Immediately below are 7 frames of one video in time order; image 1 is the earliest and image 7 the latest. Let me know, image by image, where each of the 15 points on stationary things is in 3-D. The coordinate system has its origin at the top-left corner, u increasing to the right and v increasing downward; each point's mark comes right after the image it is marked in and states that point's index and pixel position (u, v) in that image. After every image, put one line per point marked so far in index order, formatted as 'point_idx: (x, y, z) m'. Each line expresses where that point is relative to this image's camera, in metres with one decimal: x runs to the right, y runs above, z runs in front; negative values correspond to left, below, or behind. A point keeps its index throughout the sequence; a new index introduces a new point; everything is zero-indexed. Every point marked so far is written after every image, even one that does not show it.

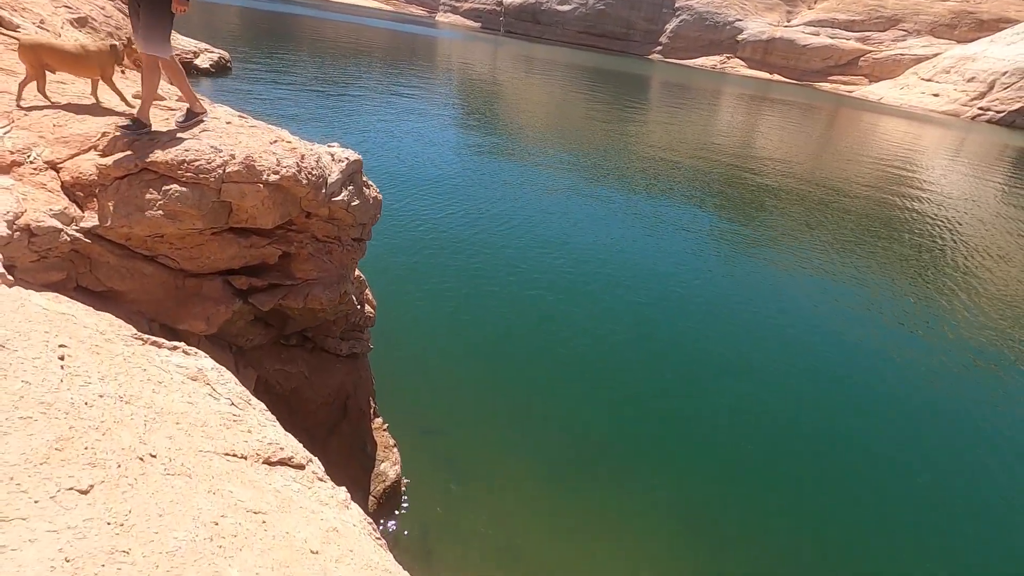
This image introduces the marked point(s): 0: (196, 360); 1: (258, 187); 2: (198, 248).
0: (-4.5, -1.2, +7.9) m
1: (-5.1, +2.0, +11.0) m
2: (-6.5, +0.9, +11.2) m
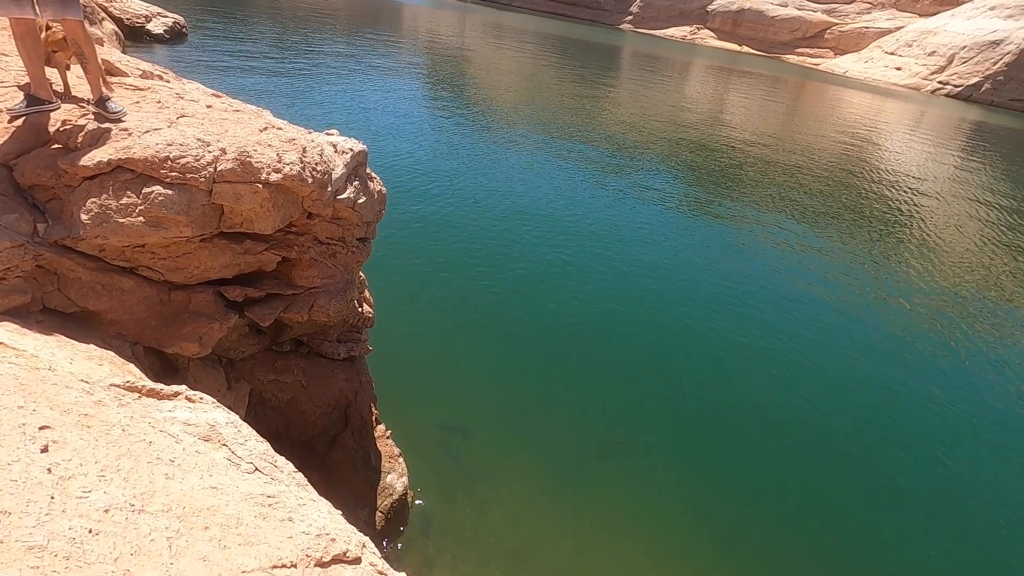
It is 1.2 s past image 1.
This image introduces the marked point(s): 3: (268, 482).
0: (-3.7, -1.6, +6.6) m
1: (-4.5, +1.7, +9.5) m
2: (-5.8, +0.6, +9.7) m
3: (-2.7, -2.2, +6.0) m
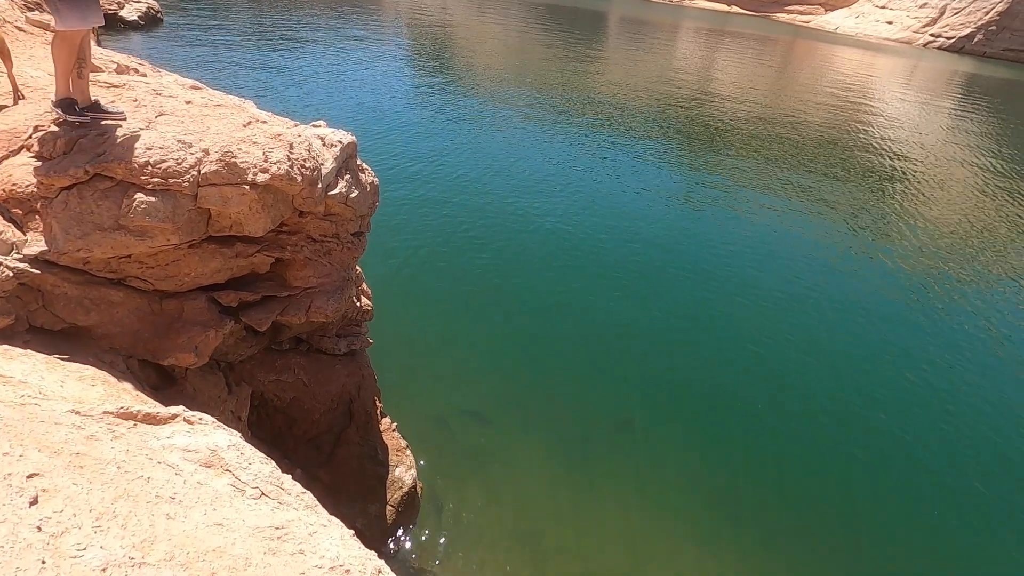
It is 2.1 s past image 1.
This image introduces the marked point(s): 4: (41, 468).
0: (-3.5, -1.8, +6.3) m
1: (-4.5, +1.6, +9.0) m
2: (-5.8, +0.4, +9.3) m
3: (-2.5, -2.4, +5.8) m
4: (-4.4, -1.7, +5.1) m
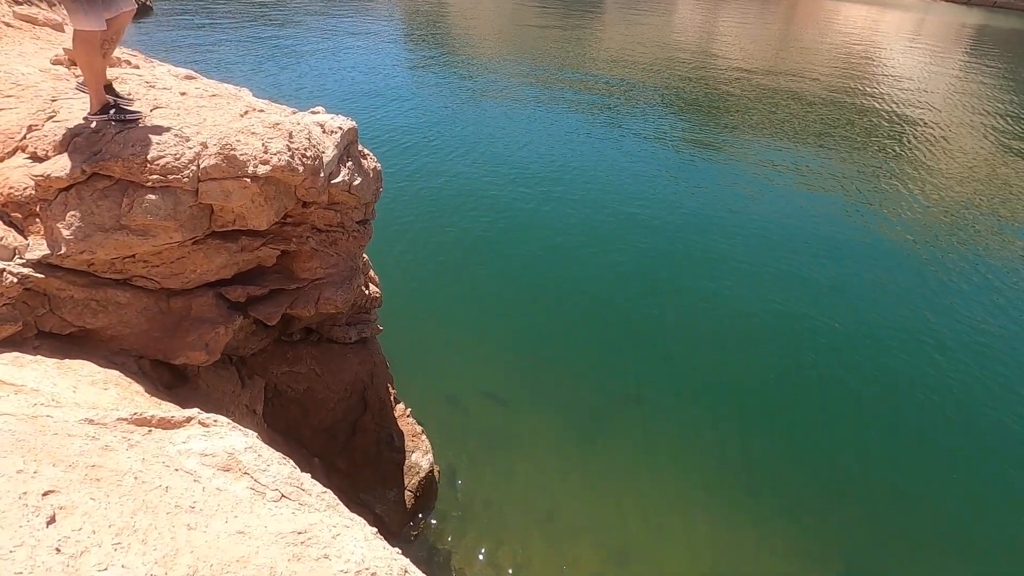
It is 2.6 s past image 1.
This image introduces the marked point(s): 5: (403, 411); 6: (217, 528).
0: (-3.3, -1.8, +6.2) m
1: (-4.4, +1.7, +8.8) m
2: (-5.6, +0.5, +9.1) m
3: (-2.2, -2.3, +5.7) m
4: (-4.2, -1.8, +5.0) m
5: (-3.1, -3.5, +15.3) m
6: (-2.8, -2.3, +5.1) m
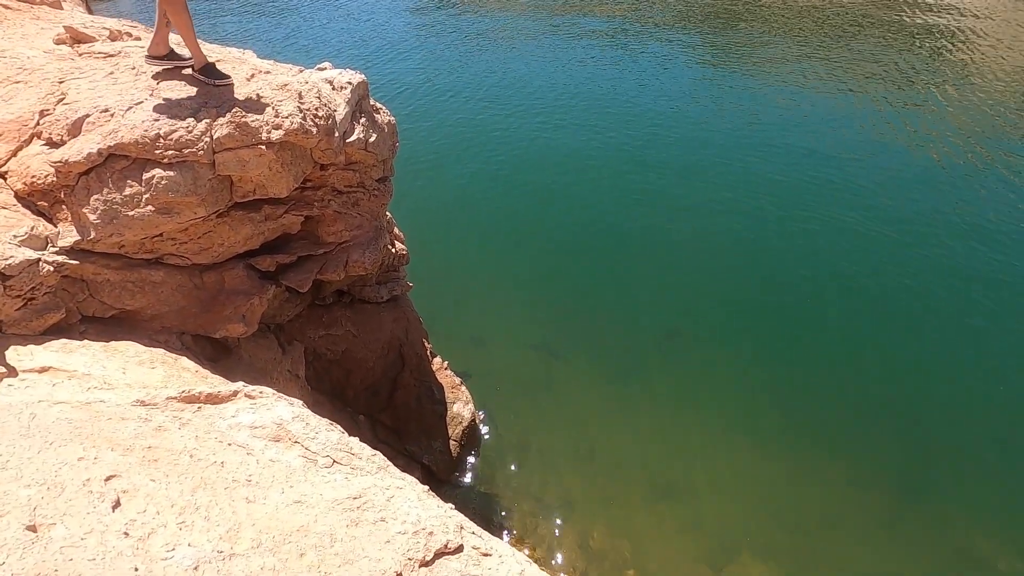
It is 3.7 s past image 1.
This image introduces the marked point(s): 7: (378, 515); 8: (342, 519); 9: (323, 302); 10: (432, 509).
0: (-2.8, -1.5, +6.3) m
1: (-4.0, +2.2, +8.6) m
2: (-5.1, +0.9, +9.1) m
3: (-1.7, -2.0, +5.8) m
4: (-3.7, -1.7, +5.2) m
5: (-2.0, -2.2, +15.5) m
6: (-2.3, -2.0, +5.3) m
7: (-1.3, -2.2, +5.3) m
8: (-1.6, -2.2, +5.2) m
9: (-4.6, -0.3, +13.2) m
10: (-0.8, -2.3, +5.7) m
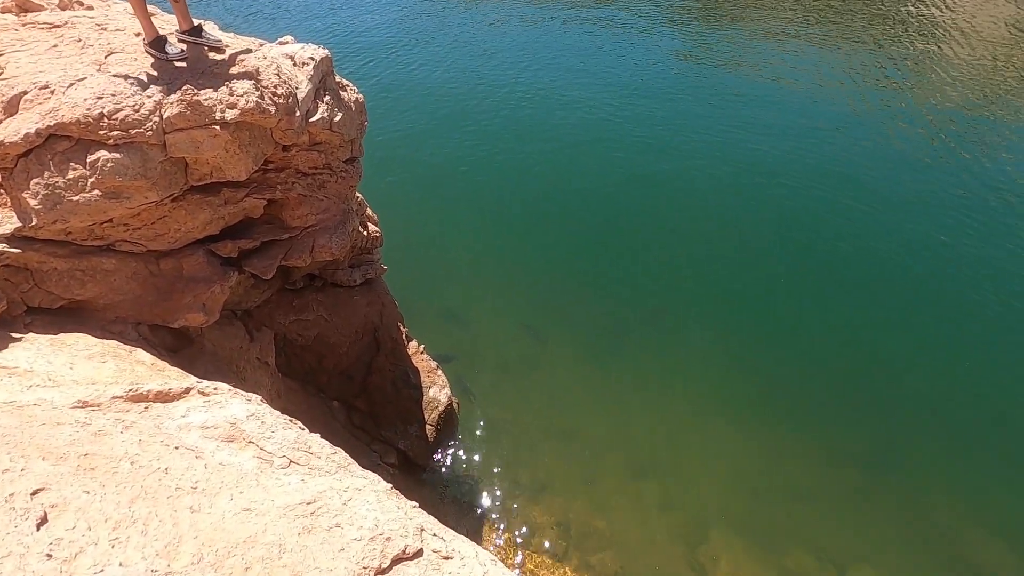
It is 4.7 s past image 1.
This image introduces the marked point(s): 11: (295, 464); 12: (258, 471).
0: (-3.2, -1.4, +6.0) m
1: (-4.5, +2.4, +8.1) m
2: (-5.6, +1.1, +8.7) m
3: (-2.1, -1.9, +5.6) m
4: (-4.1, -1.7, +4.9) m
5: (-2.7, -1.7, +15.3) m
6: (-2.6, -2.0, +5.0) m
7: (-1.7, -2.2, +5.1) m
8: (-2.0, -2.2, +5.0) m
9: (-5.2, 0.0, +12.8) m
10: (-1.2, -2.2, +5.5) m
11: (-2.2, -1.8, +5.7) m
12: (-2.5, -1.8, +5.4) m
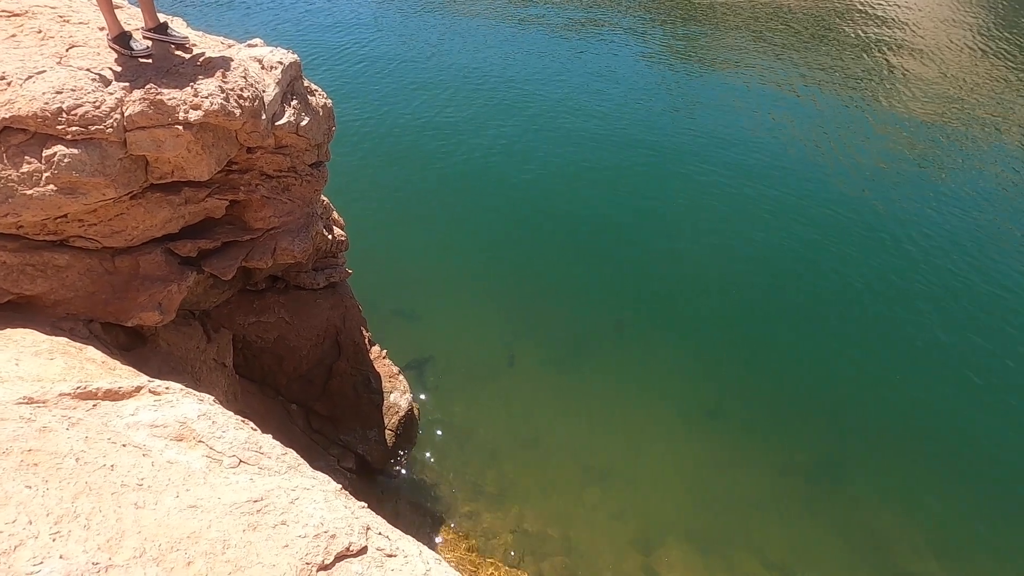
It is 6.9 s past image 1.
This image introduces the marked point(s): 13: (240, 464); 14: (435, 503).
0: (-3.7, -1.4, +6.1) m
1: (-5.0, +2.4, +8.2) m
2: (-6.2, +1.1, +8.6) m
3: (-2.6, -2.0, +5.7) m
4: (-4.6, -1.6, +4.9) m
5: (-3.8, -1.9, +15.3) m
6: (-3.2, -2.0, +5.1) m
7: (-2.2, -2.2, +5.2) m
8: (-2.5, -2.2, +5.1) m
9: (-6.1, 0.0, +12.8) m
10: (-1.7, -2.3, +5.6) m
11: (-2.8, -1.9, +5.7) m
12: (-3.1, -1.8, +5.5) m
13: (-2.8, -1.8, +5.7) m
14: (-1.9, -5.4, +13.6) m
